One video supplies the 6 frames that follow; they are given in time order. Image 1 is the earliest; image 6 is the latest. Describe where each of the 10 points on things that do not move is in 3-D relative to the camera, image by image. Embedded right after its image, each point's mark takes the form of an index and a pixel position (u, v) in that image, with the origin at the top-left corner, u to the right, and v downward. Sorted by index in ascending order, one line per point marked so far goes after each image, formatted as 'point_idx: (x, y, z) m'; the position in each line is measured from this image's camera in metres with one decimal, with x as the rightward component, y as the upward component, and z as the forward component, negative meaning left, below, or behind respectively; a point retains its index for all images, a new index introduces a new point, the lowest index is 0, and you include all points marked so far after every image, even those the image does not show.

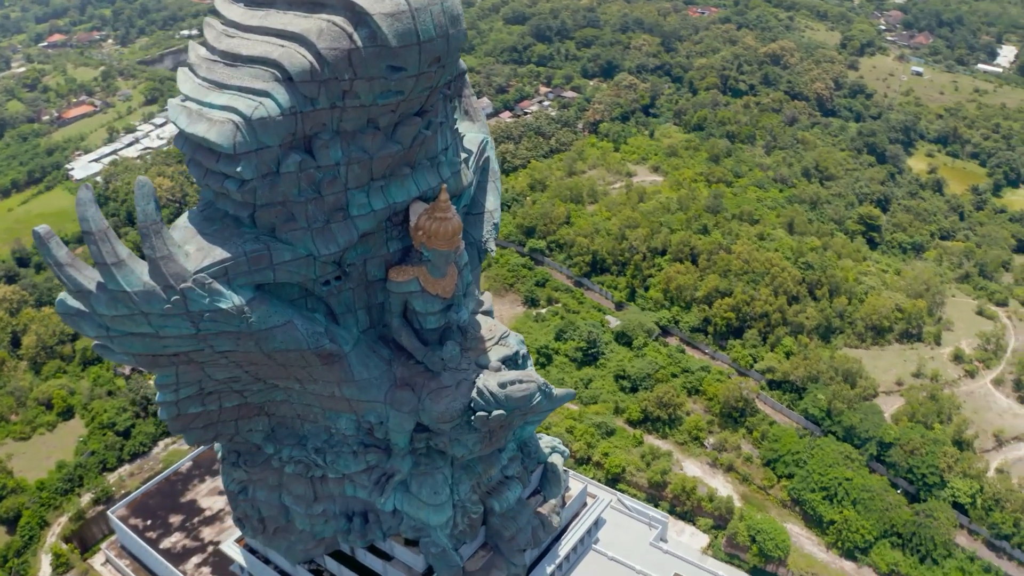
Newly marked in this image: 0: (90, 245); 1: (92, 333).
0: (-4.6, +0.5, +11.6) m
1: (-4.9, -0.5, +12.3) m
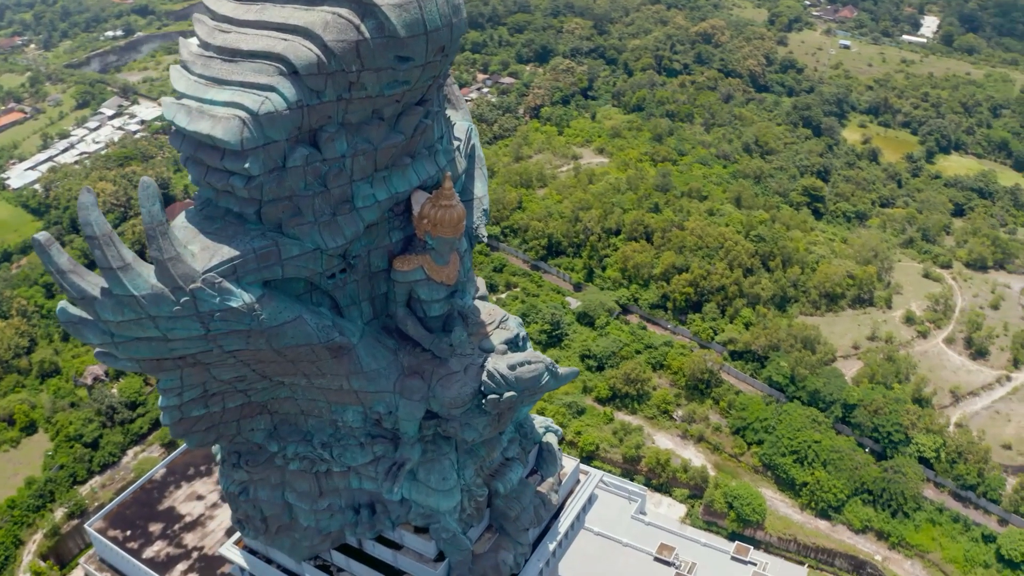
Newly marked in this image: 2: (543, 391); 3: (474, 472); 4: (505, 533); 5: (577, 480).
0: (-4.4, +0.4, +11.4) m
1: (-4.7, -0.6, +12.1) m
2: (+0.4, -1.3, +13.6) m
3: (-0.5, -2.5, +14.9) m
4: (-0.1, -3.5, +15.4) m
5: (+1.1, -3.1, +17.4) m
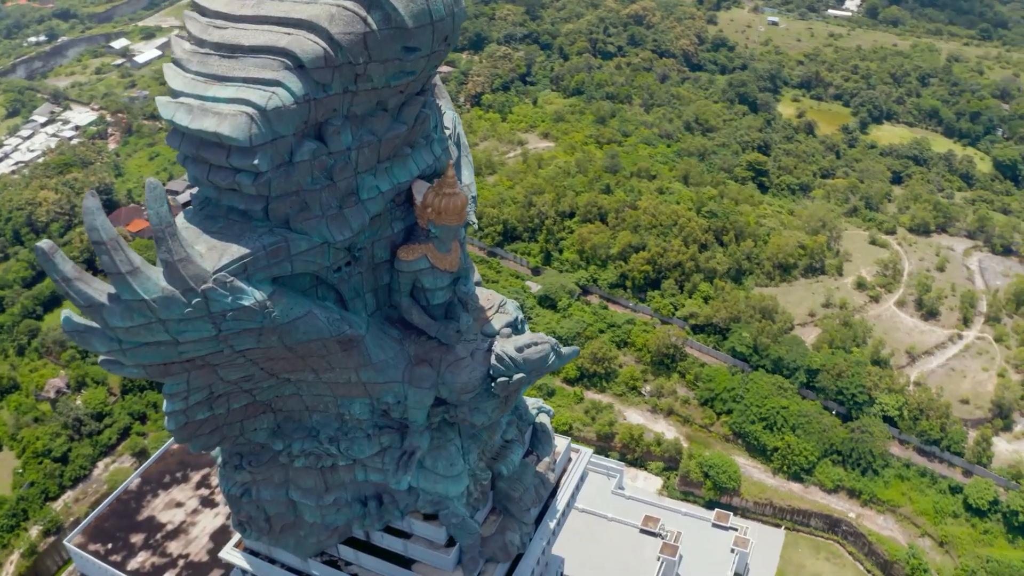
0: (-4.3, +0.3, +11.2) m
1: (-4.5, -0.7, +11.9) m
2: (+0.5, -1.1, +13.8) m
3: (-0.5, -2.3, +15.0) m
4: (0.0, -3.3, +15.6) m
5: (+1.0, -2.8, +17.6) m
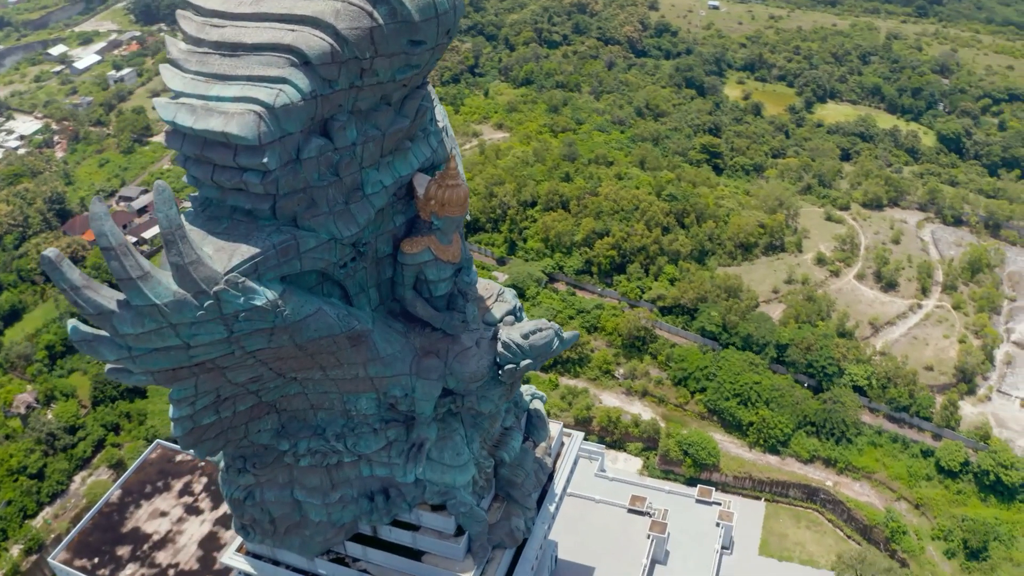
0: (-4.1, +0.3, +11.0) m
1: (-4.4, -0.7, +11.7) m
2: (+0.5, -0.9, +14.0) m
3: (-0.4, -2.2, +15.1) m
4: (0.0, -3.1, +15.7) m
5: (+0.8, -2.6, +17.8) m
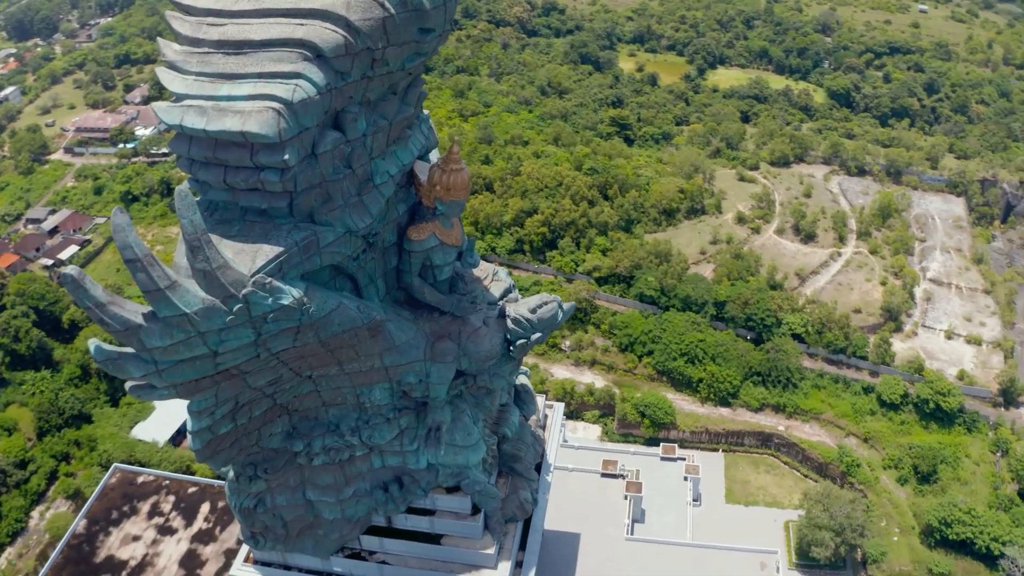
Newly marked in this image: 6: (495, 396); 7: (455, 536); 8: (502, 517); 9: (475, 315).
0: (-3.7, +0.1, +10.7) m
1: (-4.0, -0.9, +11.4) m
2: (+0.6, -0.5, +14.2) m
3: (-0.4, -1.9, +15.2) m
4: (+0.1, -2.8, +16.0) m
5: (+0.6, -2.2, +18.1) m
6: (-0.2, -1.5, +15.2) m
7: (-0.8, -3.5, +15.1) m
8: (-0.2, -3.3, +15.3) m
9: (-0.4, -0.4, +14.1) m
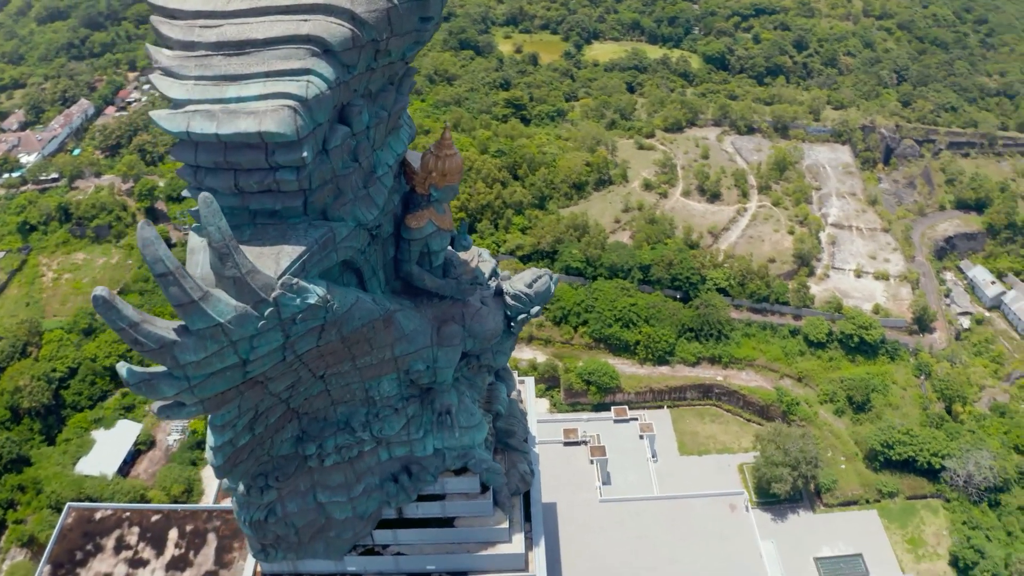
0: (-3.3, 0.0, +10.4) m
1: (-3.5, -1.1, +11.1) m
2: (+0.5, -0.2, +14.6) m
3: (-0.4, -1.7, +15.4) m
4: (0.0, -2.5, +16.2) m
5: (+0.1, -1.8, +18.5) m
6: (-0.3, -1.3, +15.4) m
7: (-0.7, -3.3, +15.3) m
8: (-0.1, -3.0, +15.6) m
9: (-0.5, -0.1, +14.3) m
